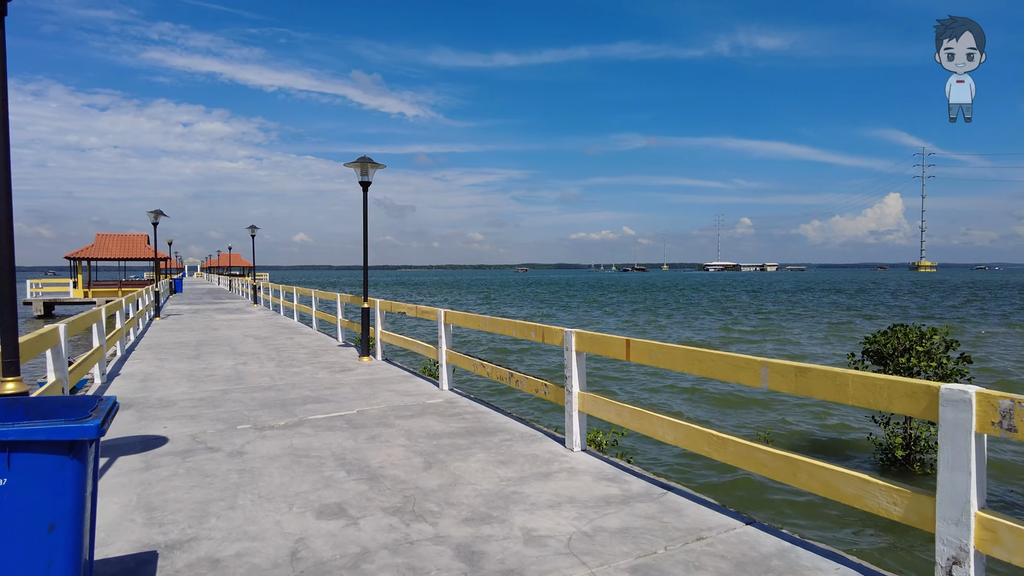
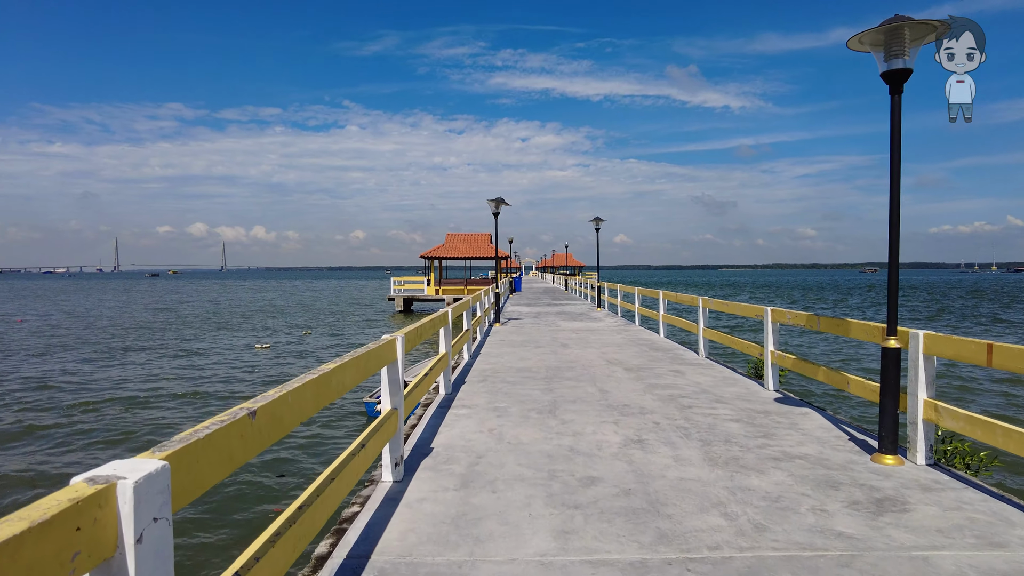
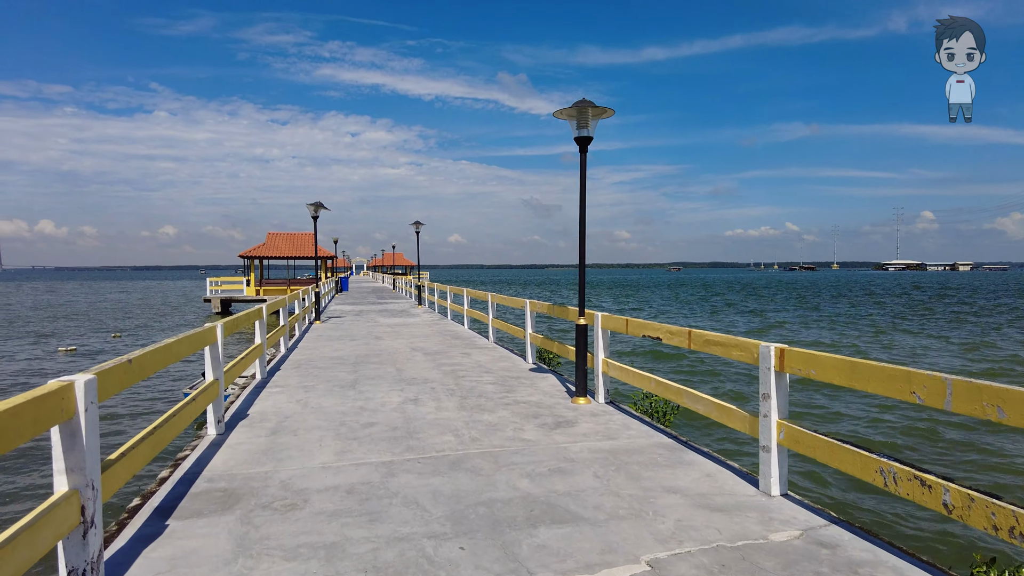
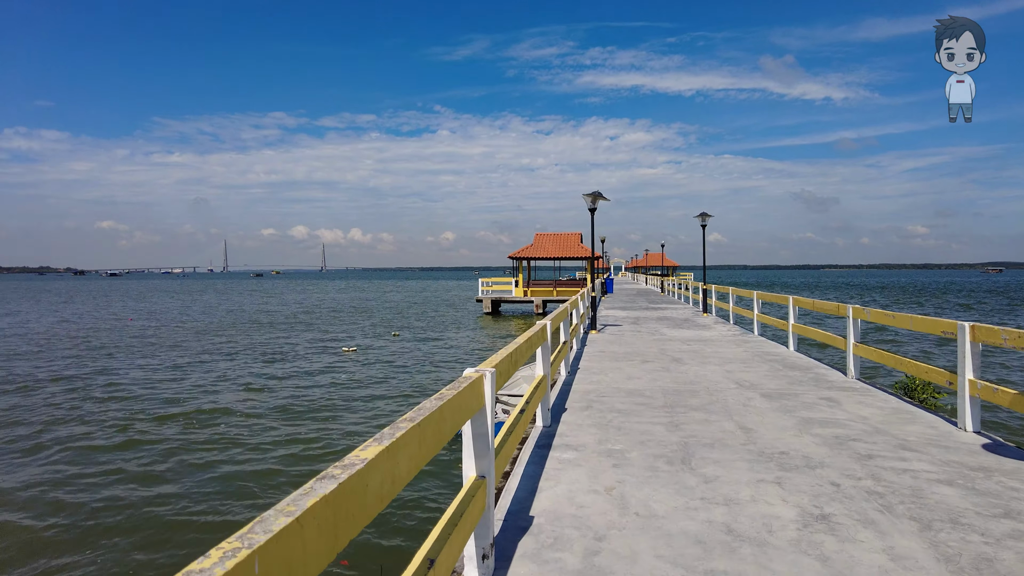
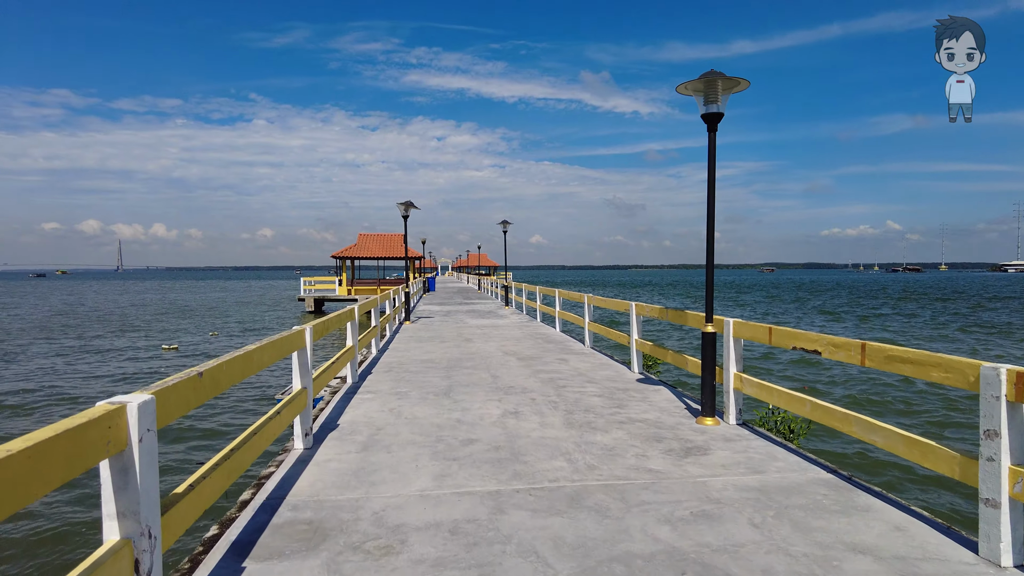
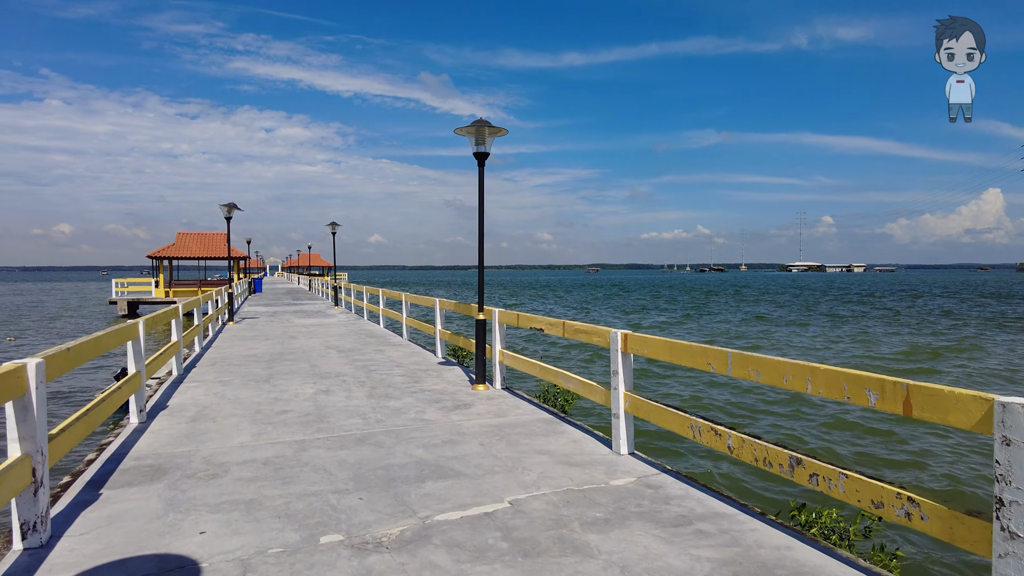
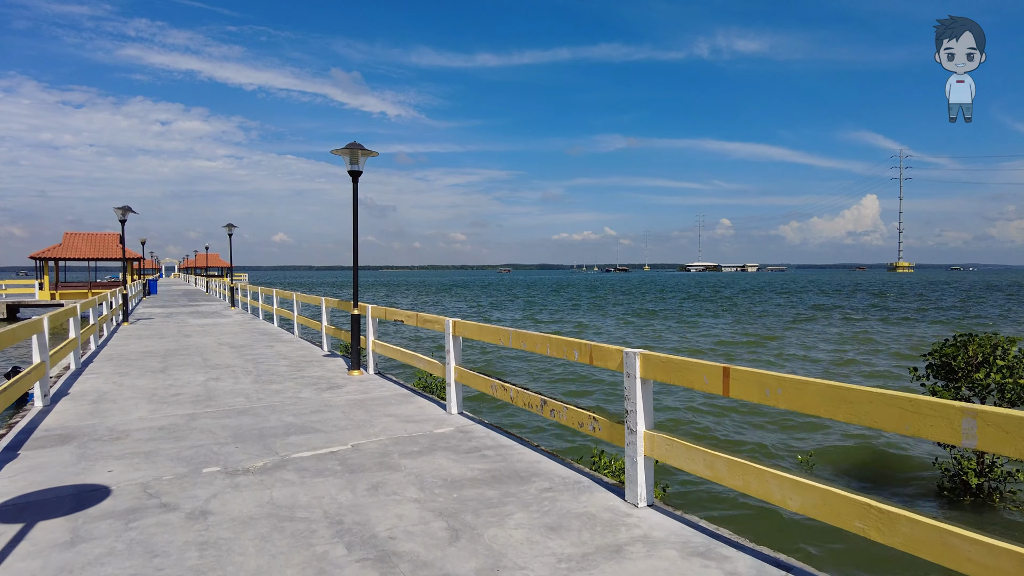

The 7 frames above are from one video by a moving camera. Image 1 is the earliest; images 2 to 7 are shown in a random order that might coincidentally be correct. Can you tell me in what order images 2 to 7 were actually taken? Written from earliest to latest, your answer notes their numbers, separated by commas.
7, 6, 3, 5, 2, 4
